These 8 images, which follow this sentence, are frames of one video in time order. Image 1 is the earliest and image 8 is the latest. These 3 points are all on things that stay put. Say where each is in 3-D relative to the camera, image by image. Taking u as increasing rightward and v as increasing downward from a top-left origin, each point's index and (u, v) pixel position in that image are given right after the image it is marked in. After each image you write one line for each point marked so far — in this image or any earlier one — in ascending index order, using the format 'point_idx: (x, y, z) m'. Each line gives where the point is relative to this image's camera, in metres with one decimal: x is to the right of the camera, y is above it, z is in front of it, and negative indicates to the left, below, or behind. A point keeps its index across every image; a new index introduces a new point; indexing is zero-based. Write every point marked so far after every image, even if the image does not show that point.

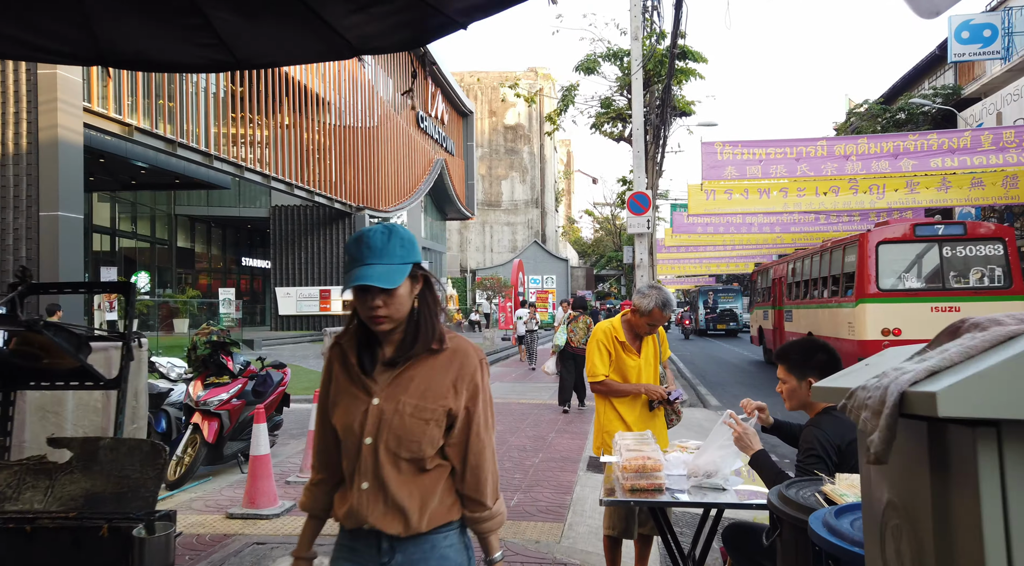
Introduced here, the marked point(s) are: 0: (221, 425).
0: (-2.3, -1.1, +6.1) m
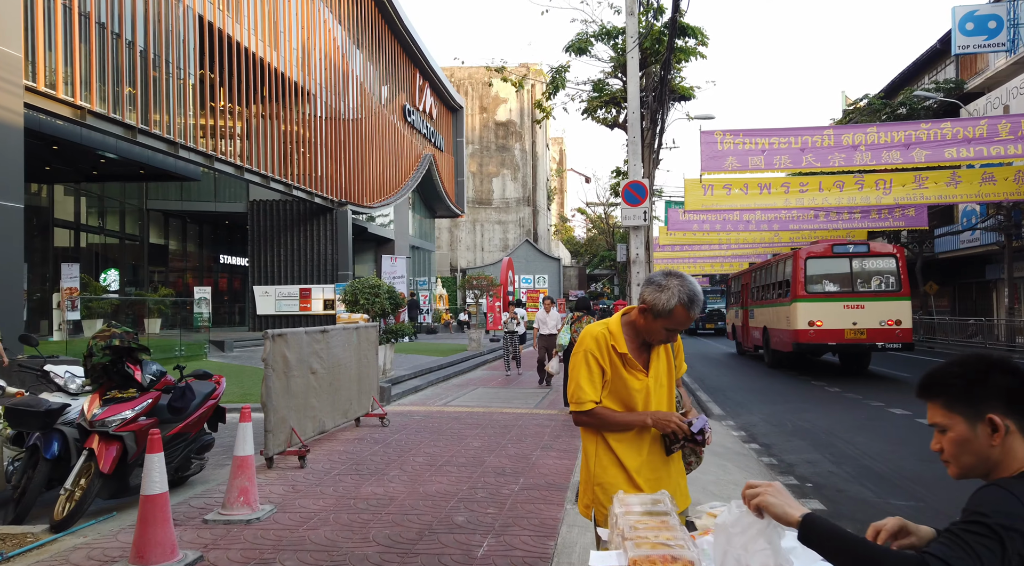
0: (-2.4, -1.0, +4.9) m
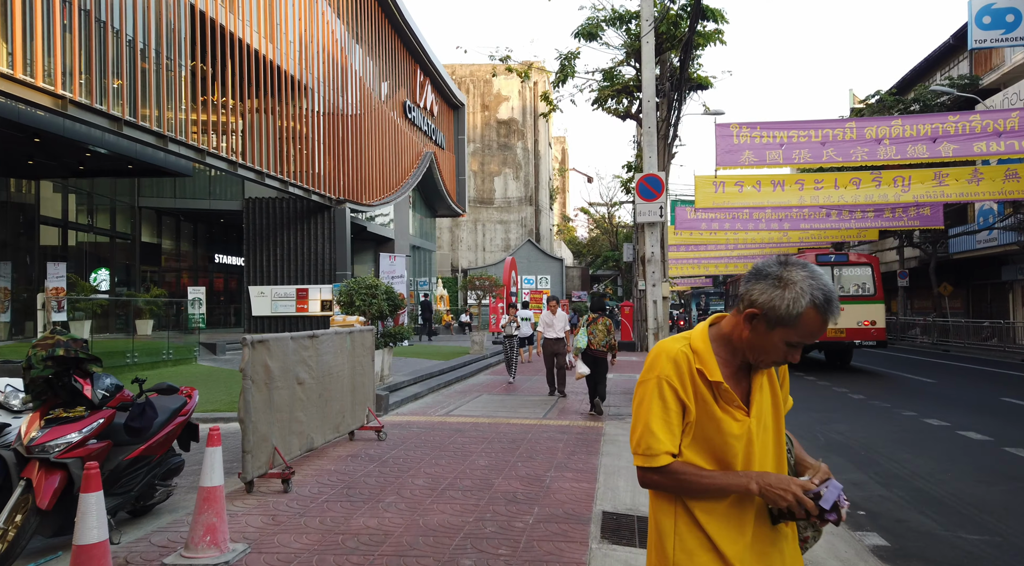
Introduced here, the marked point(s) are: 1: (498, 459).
0: (-2.4, -1.0, +4.1) m
1: (-0.1, -1.6, +7.0) m
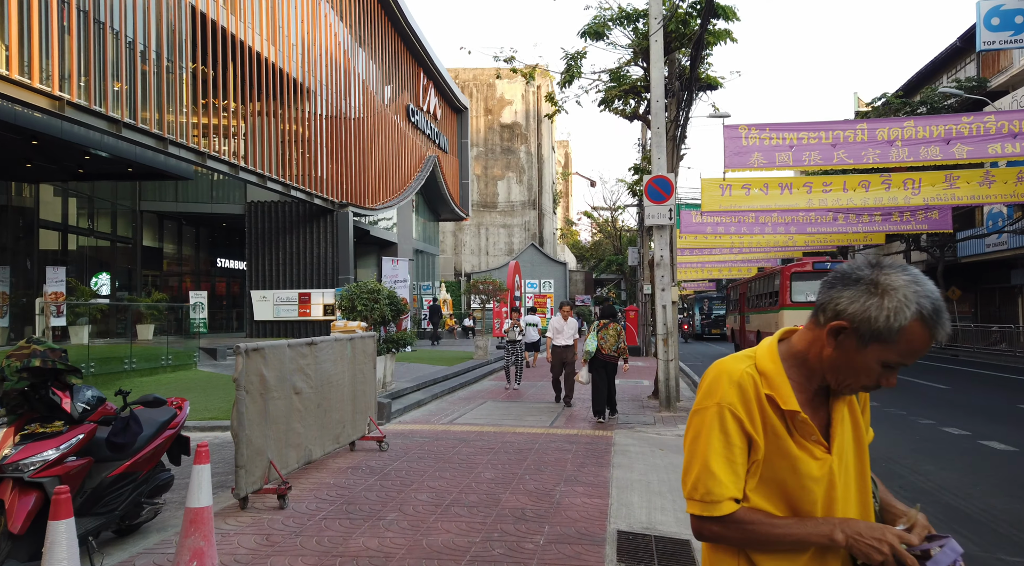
0: (-2.3, -1.1, +3.9) m
1: (-0.1, -1.6, +6.7) m
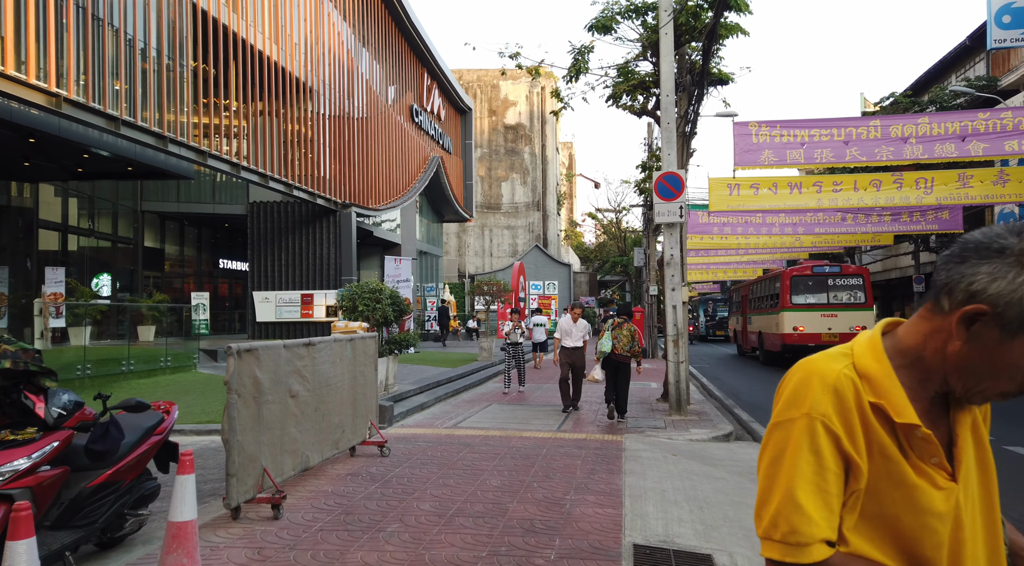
0: (-2.3, -1.0, +3.6) m
1: (0.0, -1.6, +6.4) m
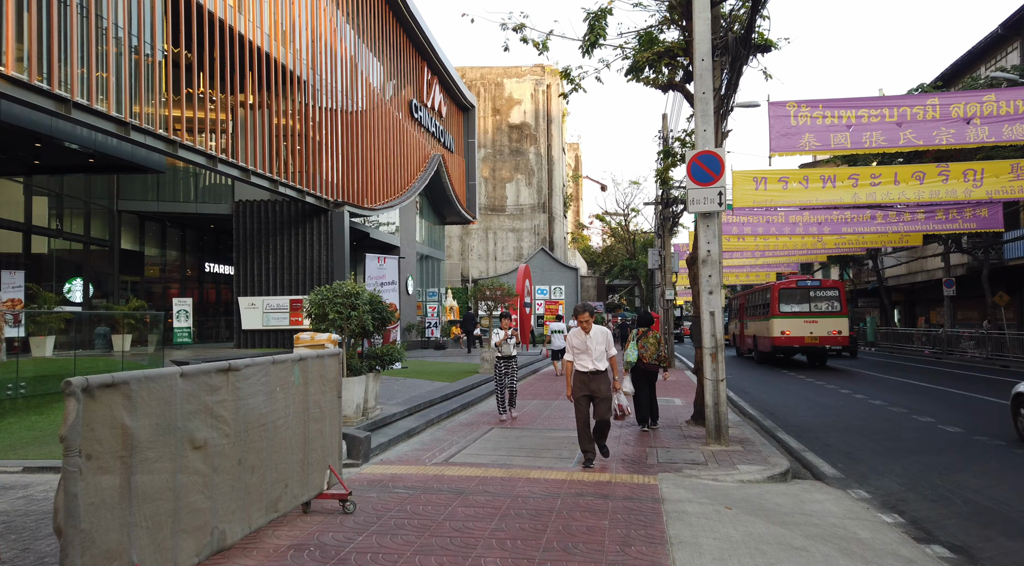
0: (-2.2, -1.0, +1.8) m
1: (0.0, -1.6, +4.5) m
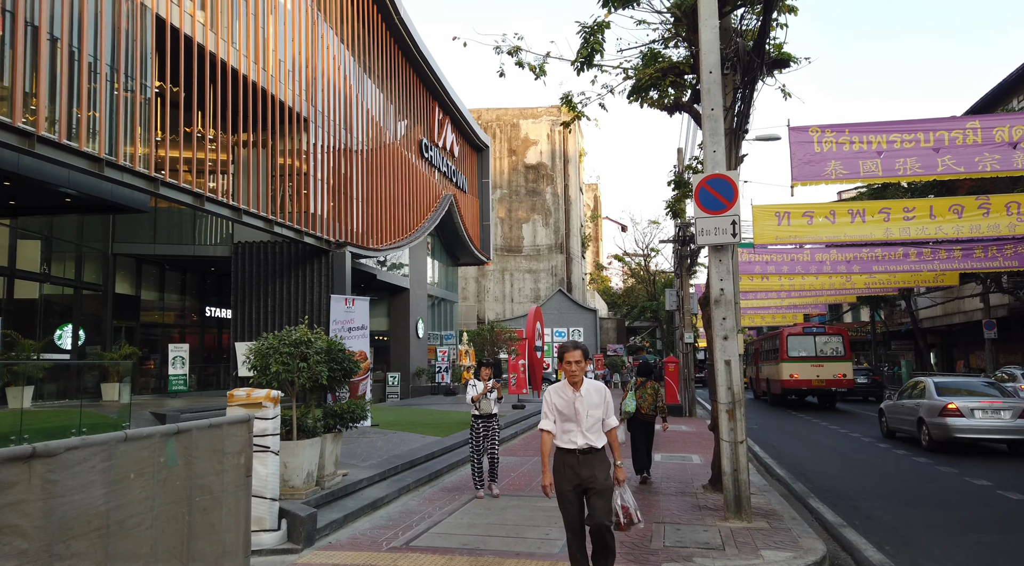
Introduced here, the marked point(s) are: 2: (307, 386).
0: (-2.6, -1.1, +0.6) m
1: (-0.3, -1.8, +3.2) m
2: (-1.9, -1.0, +7.4) m
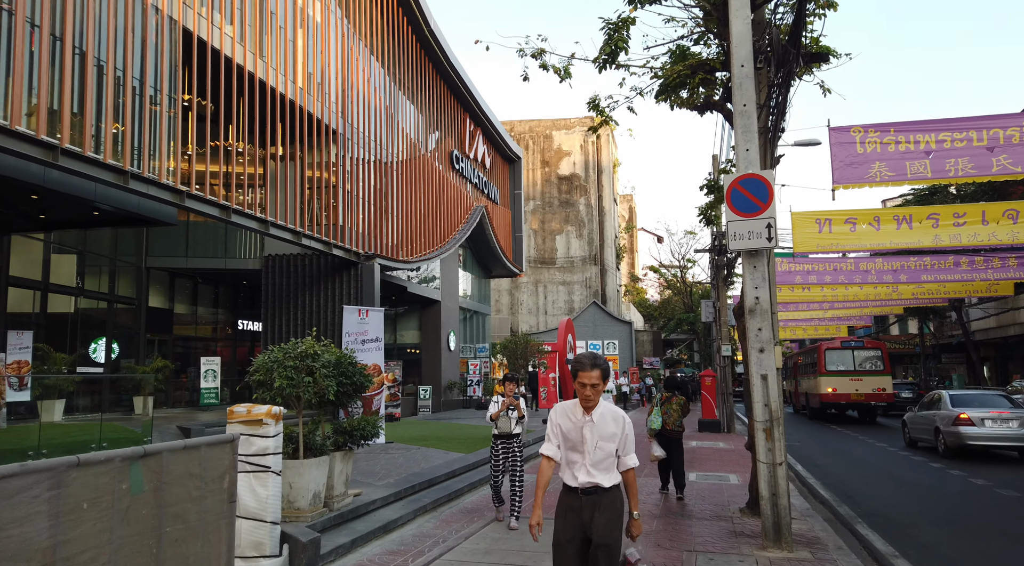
0: (-2.8, -1.1, +0.2) m
1: (-0.3, -1.8, +2.8) m
2: (-1.7, -1.1, +7.0) m
